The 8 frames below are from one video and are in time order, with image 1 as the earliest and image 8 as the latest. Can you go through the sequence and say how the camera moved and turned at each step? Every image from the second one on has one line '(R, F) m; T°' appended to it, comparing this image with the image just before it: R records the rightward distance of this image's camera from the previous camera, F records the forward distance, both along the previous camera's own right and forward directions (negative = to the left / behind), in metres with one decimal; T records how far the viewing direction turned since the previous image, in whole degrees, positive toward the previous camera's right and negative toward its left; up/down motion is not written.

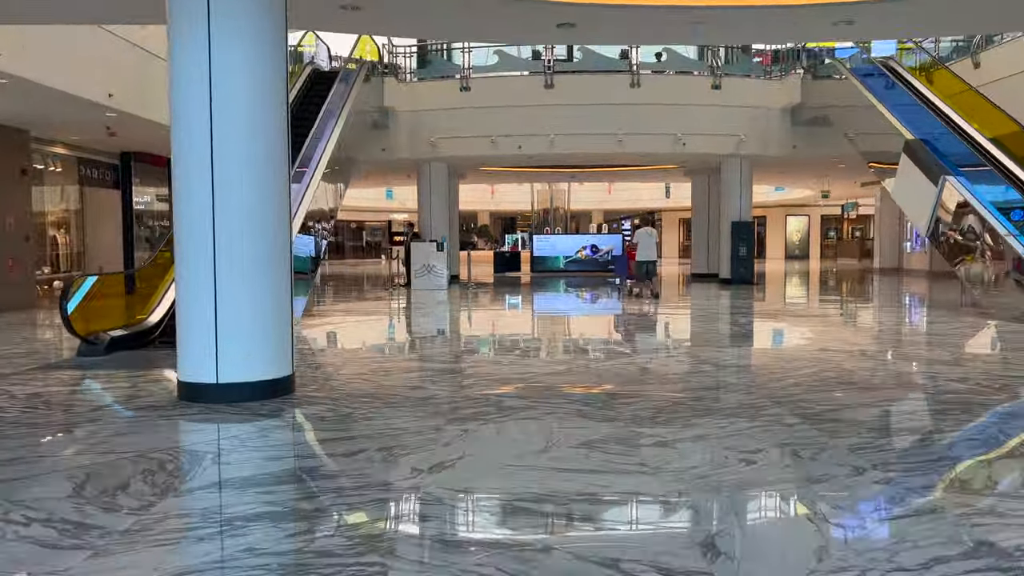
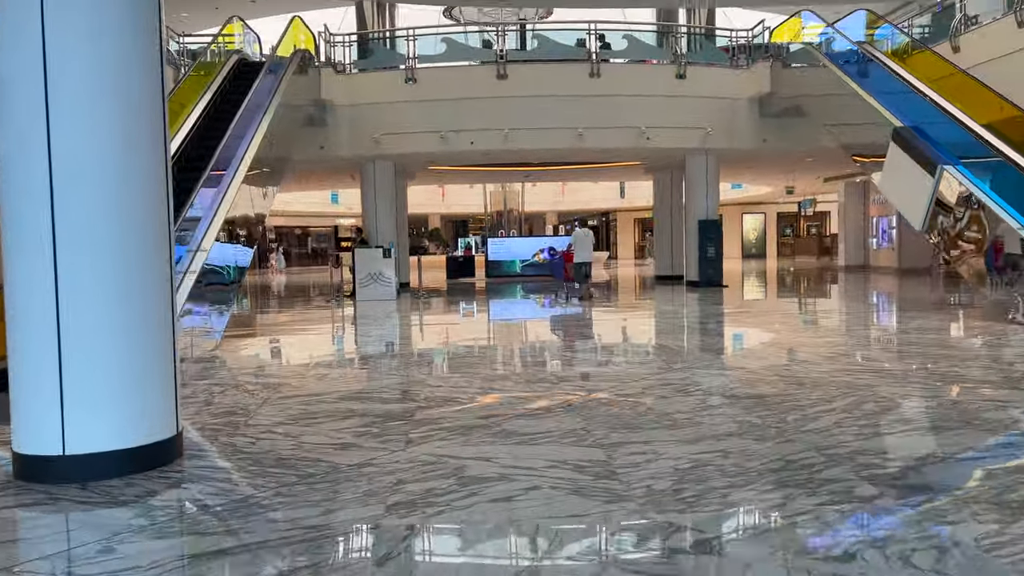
(0.0, +1.3) m; +3°
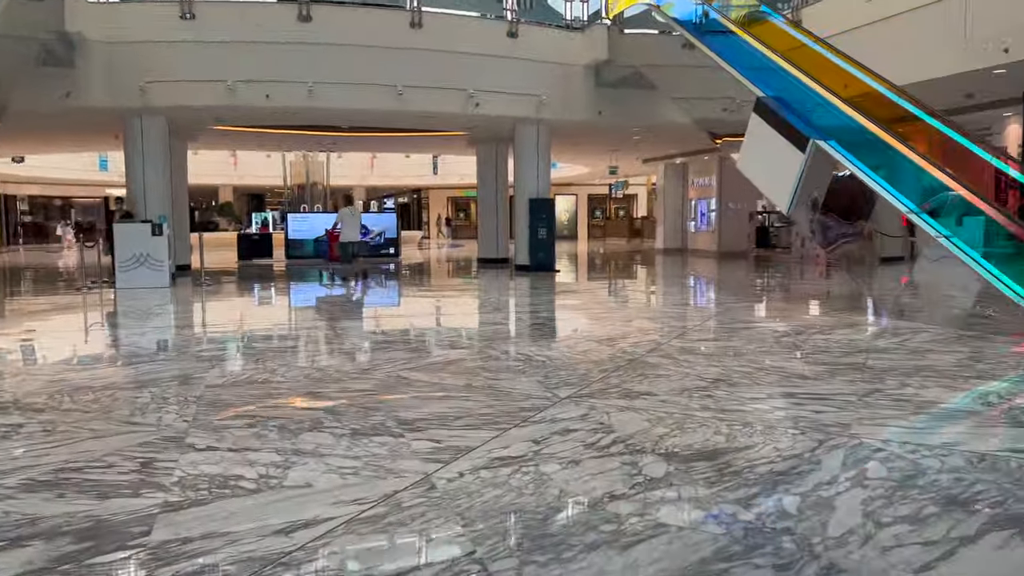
(-0.1, +1.9) m; +14°
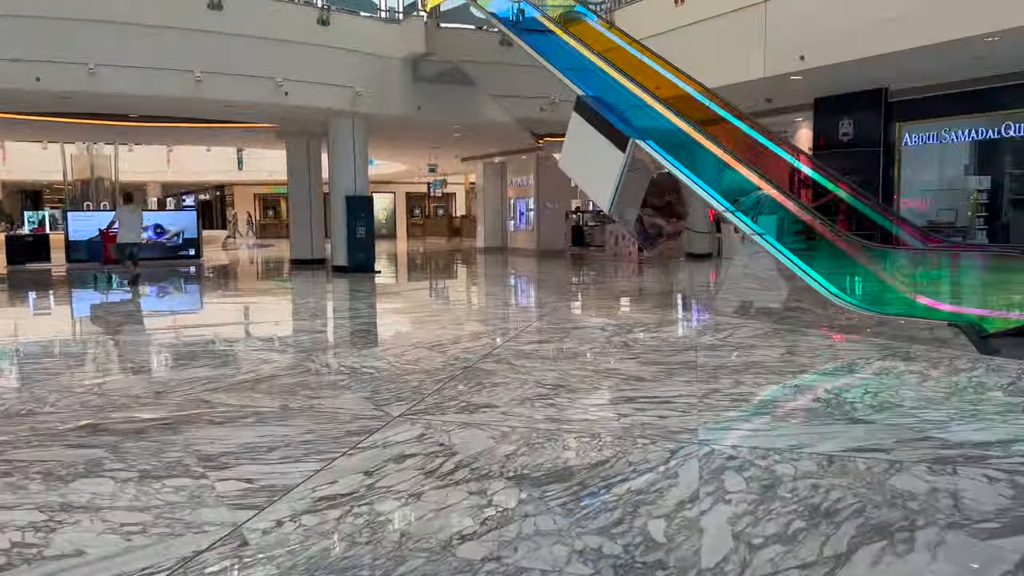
(0.0, +0.4) m; +13°
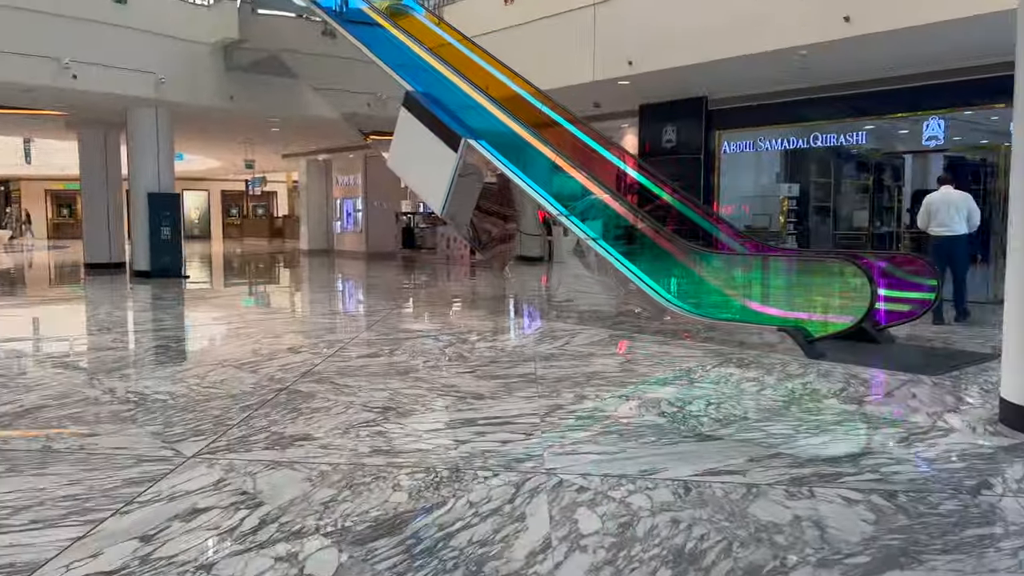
(0.0, +0.4) m; +12°
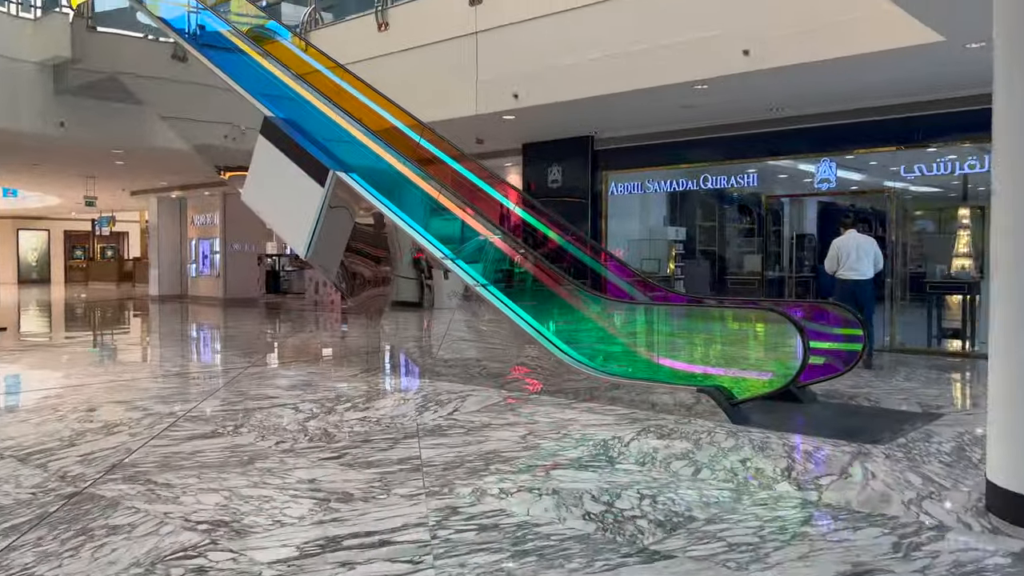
(0.0, +0.9) m; +9°
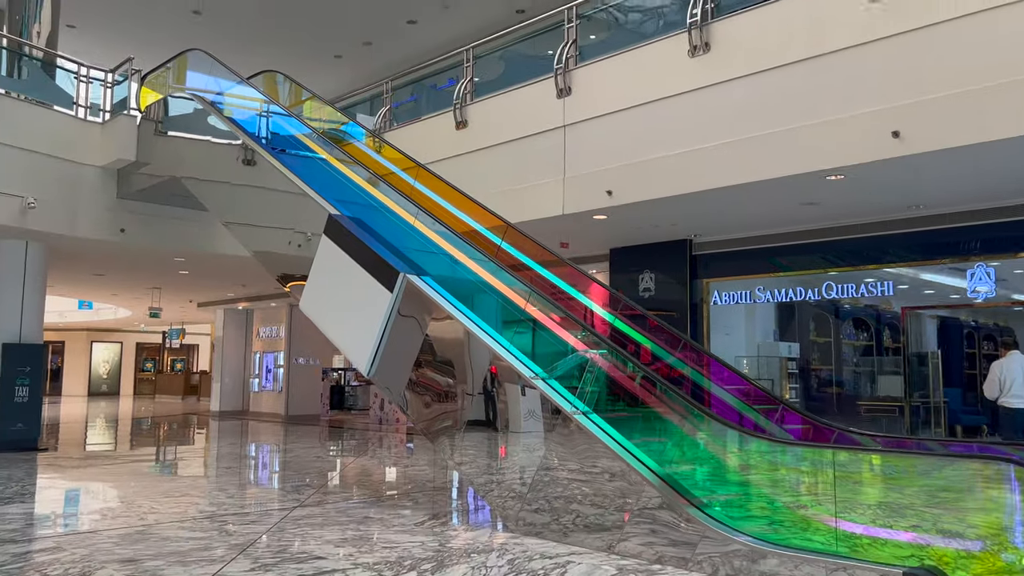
(-0.3, +1.2) m; -5°
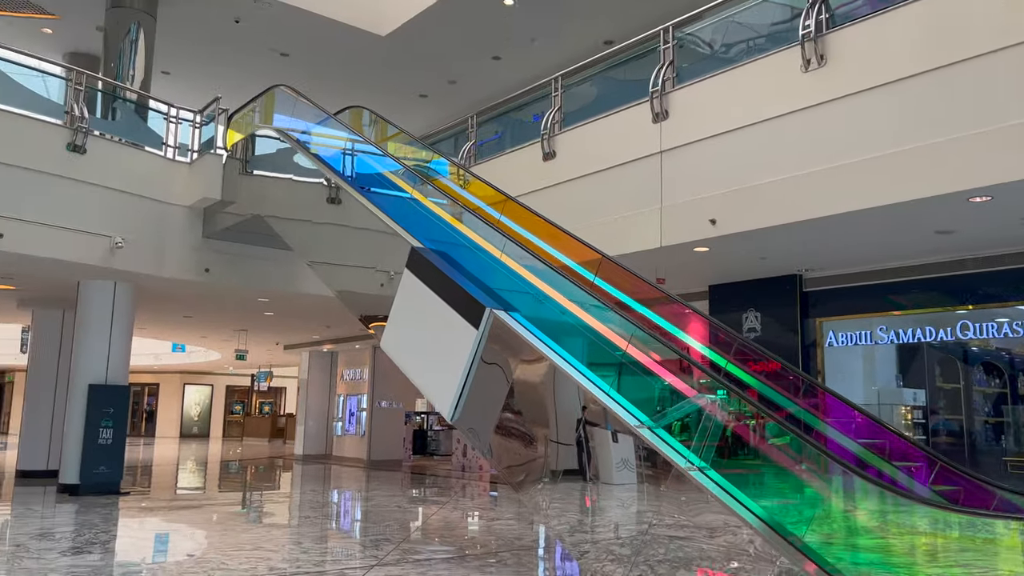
(-0.1, +0.6) m; -6°
